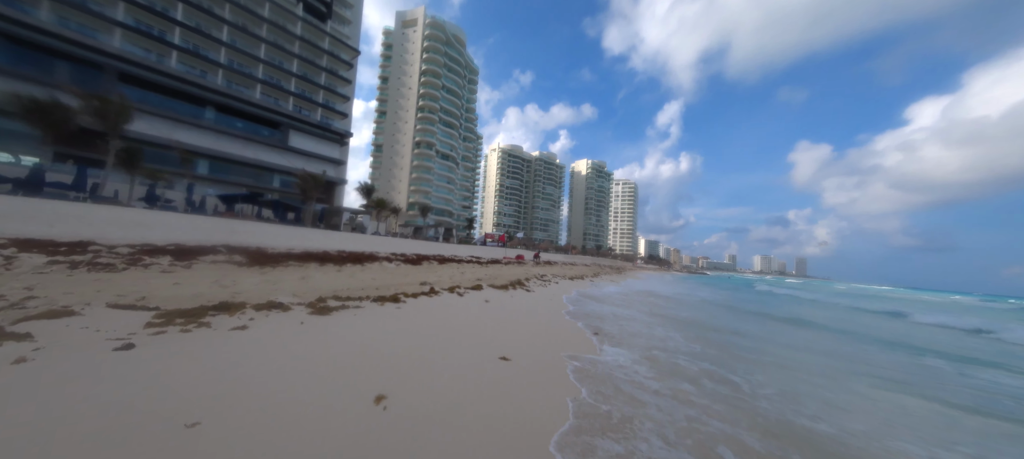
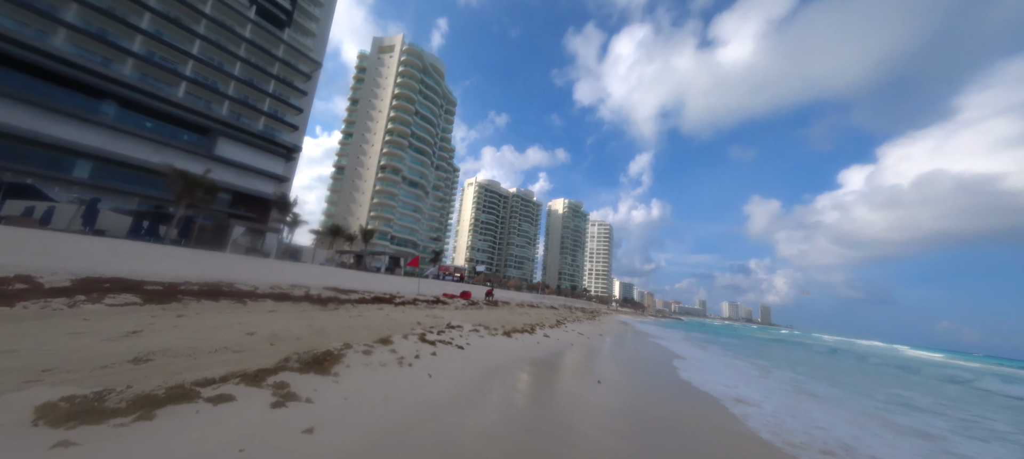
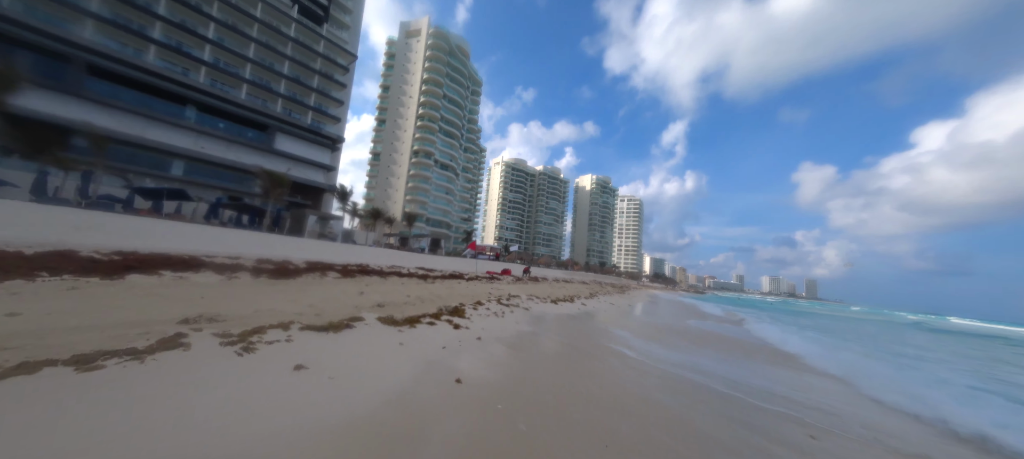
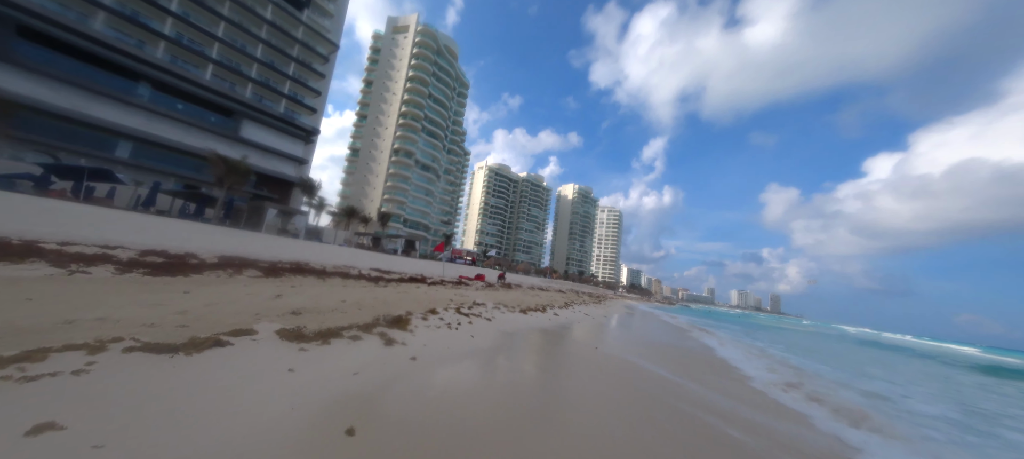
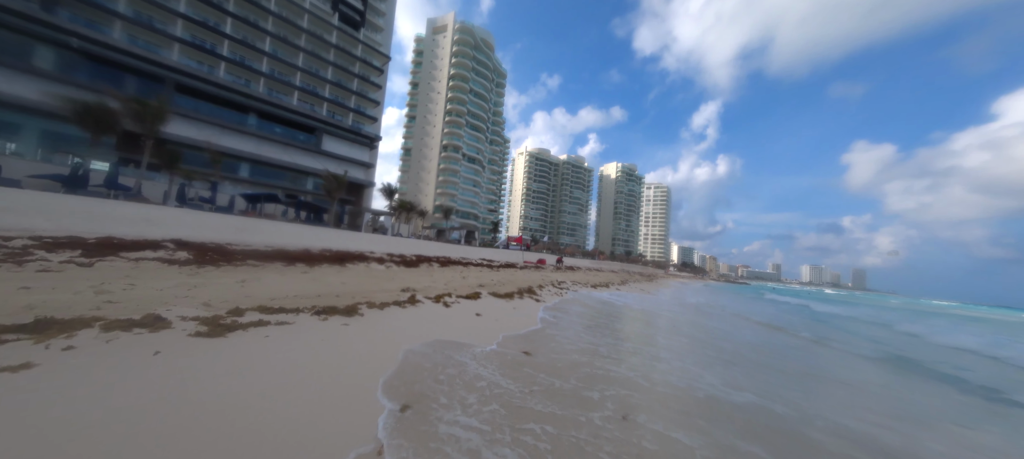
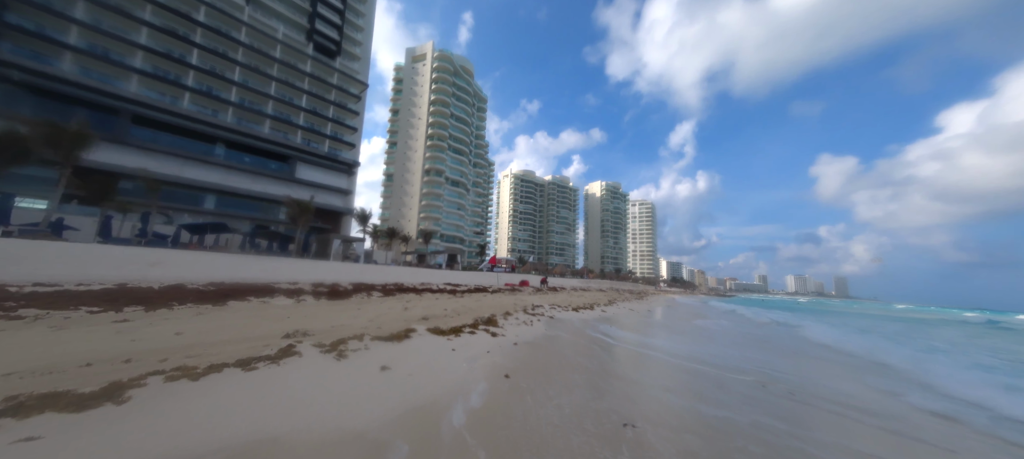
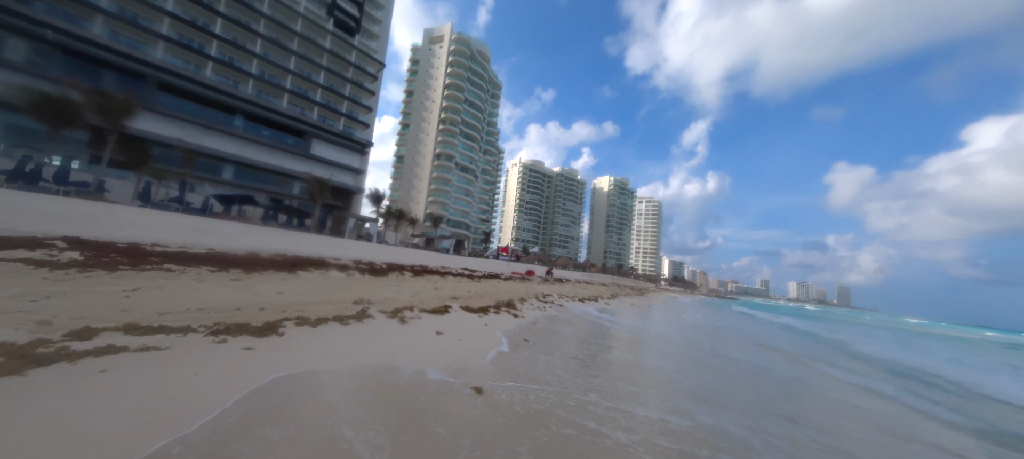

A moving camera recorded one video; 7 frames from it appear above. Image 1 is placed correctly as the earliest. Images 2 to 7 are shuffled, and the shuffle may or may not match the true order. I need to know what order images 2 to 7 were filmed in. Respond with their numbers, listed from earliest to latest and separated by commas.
5, 7, 6, 3, 4, 2
